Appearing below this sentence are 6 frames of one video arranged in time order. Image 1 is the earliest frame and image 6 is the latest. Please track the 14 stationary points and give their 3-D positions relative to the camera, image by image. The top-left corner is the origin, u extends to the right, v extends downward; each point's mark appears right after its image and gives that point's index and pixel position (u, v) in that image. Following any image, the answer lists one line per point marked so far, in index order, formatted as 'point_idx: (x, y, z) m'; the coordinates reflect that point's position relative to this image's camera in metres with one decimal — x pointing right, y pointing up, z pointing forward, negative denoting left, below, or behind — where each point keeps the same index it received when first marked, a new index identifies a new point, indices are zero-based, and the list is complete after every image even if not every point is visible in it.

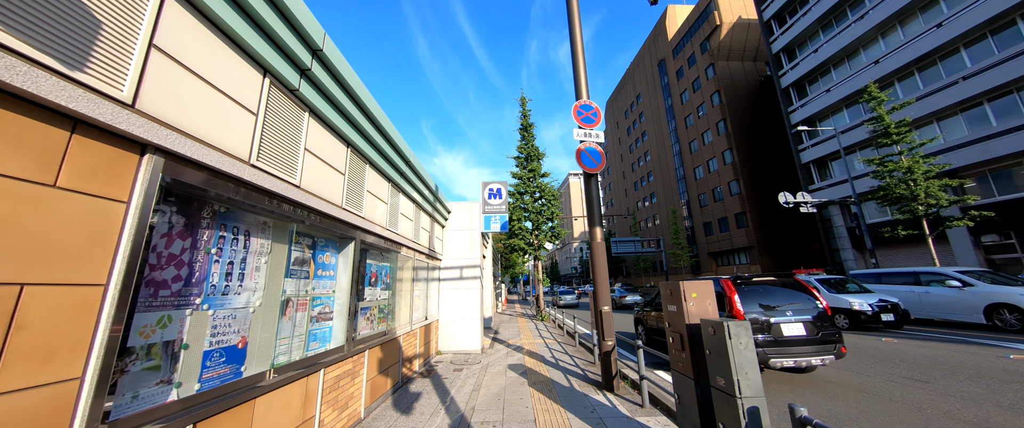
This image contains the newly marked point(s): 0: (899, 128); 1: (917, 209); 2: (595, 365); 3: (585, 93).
0: (+17.9, +4.0, +14.6) m
1: (+17.5, +0.2, +13.7) m
2: (+1.6, -2.9, +6.2) m
3: (+1.4, +2.3, +5.9) m
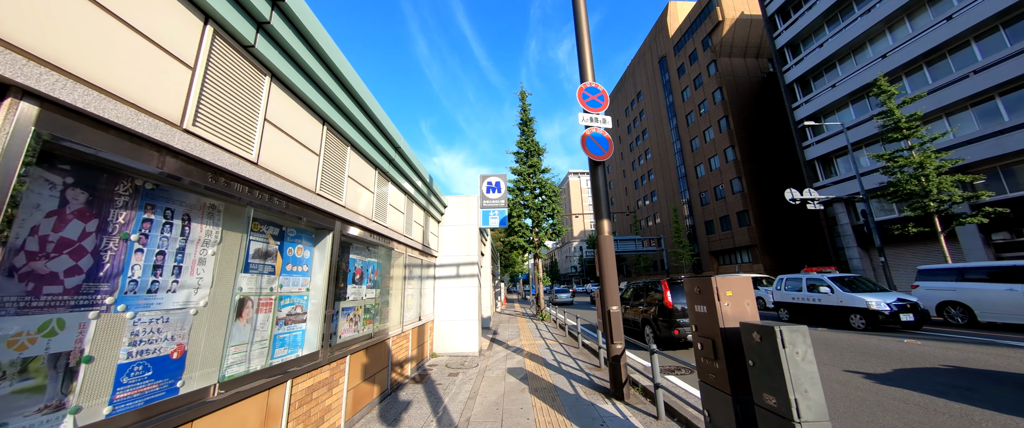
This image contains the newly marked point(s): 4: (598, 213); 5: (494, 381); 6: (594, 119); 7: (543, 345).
0: (+17.8, +4.1, +14.2) m
1: (+17.5, +0.4, +13.3) m
2: (+1.6, -2.8, +5.7) m
3: (+1.4, +2.4, +5.5) m
4: (+1.3, 0.0, +4.8) m
5: (-0.3, -2.9, +5.4) m
6: (+1.3, +1.5, +5.0) m
7: (+0.8, -3.4, +8.1) m
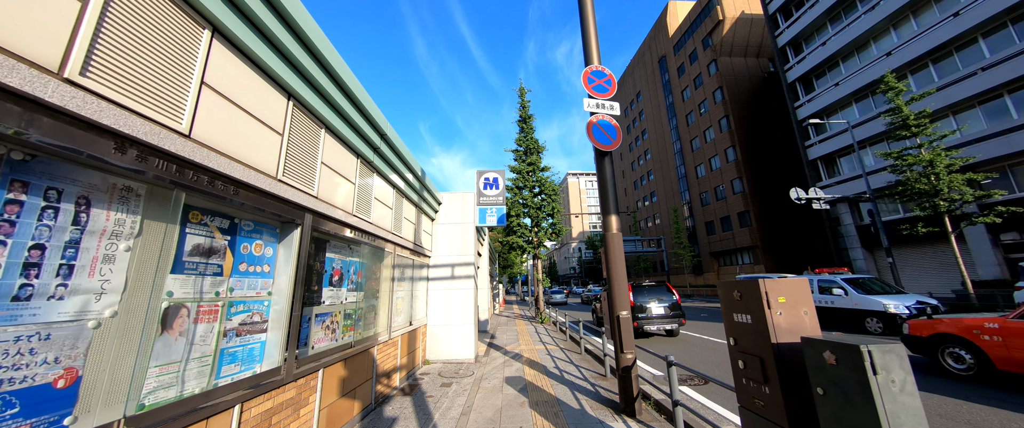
0: (+17.8, +4.1, +13.9) m
1: (+17.4, +0.4, +12.9) m
2: (+1.6, -2.8, +5.3) m
3: (+1.3, +2.5, +5.0) m
4: (+1.3, +0.1, +4.3) m
5: (-0.3, -2.8, +4.9) m
6: (+1.3, +1.6, +4.6) m
7: (+0.8, -3.3, +7.7) m
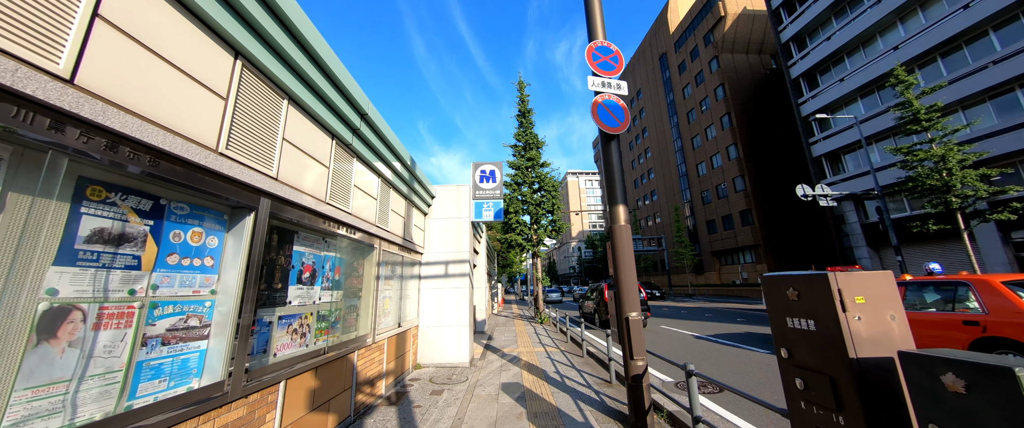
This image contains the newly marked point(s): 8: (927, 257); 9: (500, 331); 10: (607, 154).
0: (+17.7, +4.3, +13.5) m
1: (+17.4, +0.5, +12.5) m
2: (+1.5, -2.6, +4.8) m
3: (+1.3, +2.6, +4.6) m
4: (+1.2, +0.2, +3.9) m
5: (-0.4, -2.7, +4.5) m
6: (+1.2, +1.7, +4.1) m
7: (+0.7, -3.2, +7.2) m
8: (+21.1, -2.2, +16.0) m
9: (-0.4, -4.0, +10.9) m
10: (+1.2, +0.8, +4.0) m
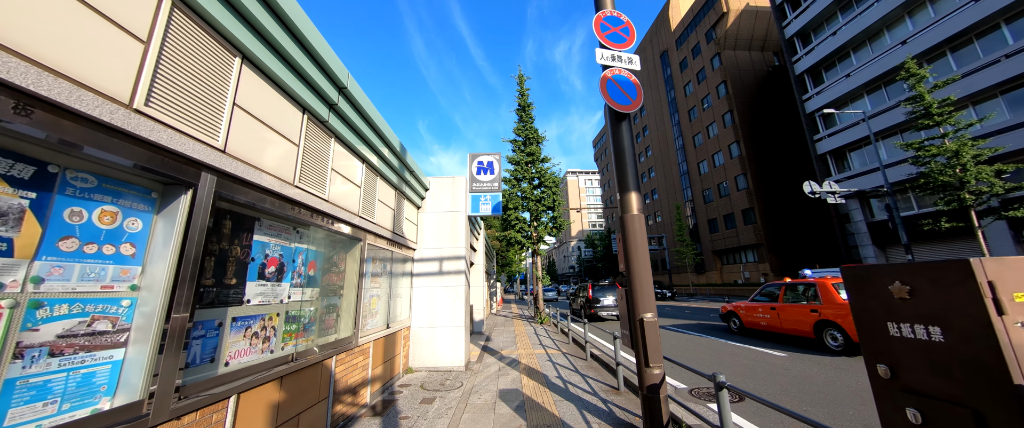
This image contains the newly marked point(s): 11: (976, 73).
0: (+17.7, +4.4, +13.0) m
1: (+17.4, +0.6, +12.1) m
2: (+1.5, -2.5, +4.4) m
3: (+1.3, +2.7, +4.2) m
4: (+1.2, +0.3, +3.5) m
5: (-0.4, -2.5, +4.1) m
6: (+1.2, +1.8, +3.7) m
7: (+0.7, -3.0, +6.8) m
8: (+21.0, -2.1, +15.6) m
9: (-0.5, -3.9, +10.5) m
10: (+1.2, +0.9, +3.6) m
11: (+23.2, +7.1, +15.8) m
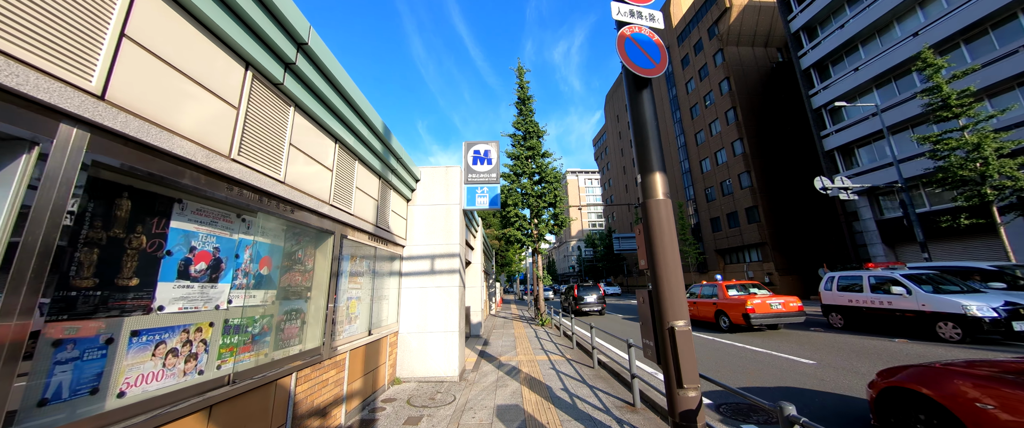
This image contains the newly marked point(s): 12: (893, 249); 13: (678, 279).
0: (+17.7, +4.5, +12.5) m
1: (+17.3, +0.8, +11.5) m
2: (+1.5, -2.4, +3.8) m
3: (+1.3, +2.8, +3.6) m
4: (+1.2, +0.5, +2.9) m
5: (-0.4, -2.4, +3.5) m
6: (+1.2, +1.9, +3.1) m
7: (+0.7, -2.9, +6.2) m
8: (+21.0, -1.9, +15.1) m
9: (-0.5, -3.8, +9.9) m
10: (+1.2, +1.0, +3.0) m
11: (+23.2, +7.2, +15.3) m
12: (+24.0, -2.2, +19.9) m
13: (+1.4, -0.5, +2.6) m
